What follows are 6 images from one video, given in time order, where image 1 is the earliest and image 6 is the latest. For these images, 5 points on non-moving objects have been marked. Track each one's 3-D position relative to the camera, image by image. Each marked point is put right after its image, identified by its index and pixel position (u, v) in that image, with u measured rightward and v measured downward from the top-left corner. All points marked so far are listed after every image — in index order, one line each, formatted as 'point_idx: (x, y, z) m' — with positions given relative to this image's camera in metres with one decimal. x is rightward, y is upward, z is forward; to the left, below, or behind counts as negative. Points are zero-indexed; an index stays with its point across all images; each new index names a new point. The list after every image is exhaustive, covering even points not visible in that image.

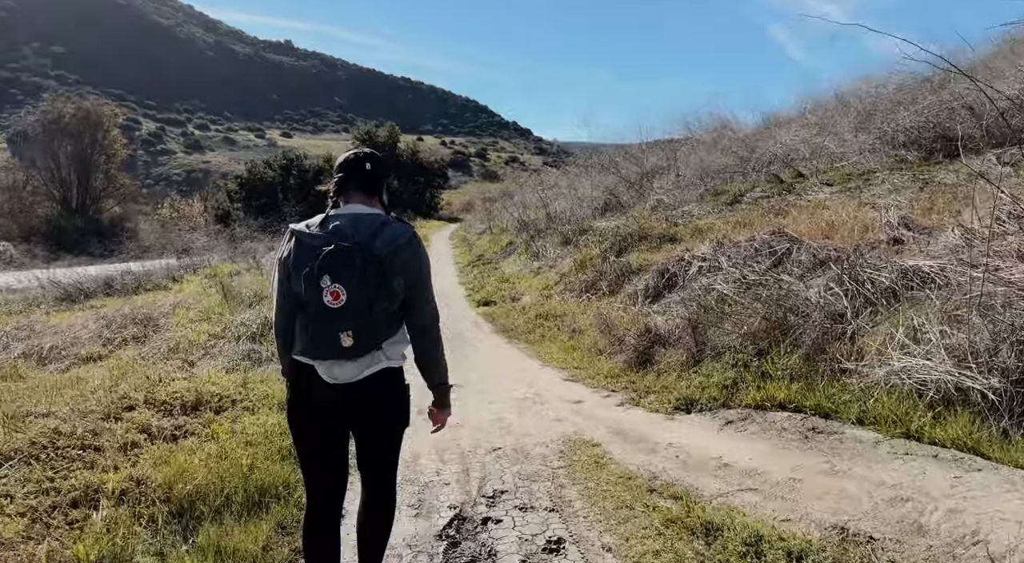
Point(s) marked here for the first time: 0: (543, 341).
0: (+0.4, -0.8, +8.2) m
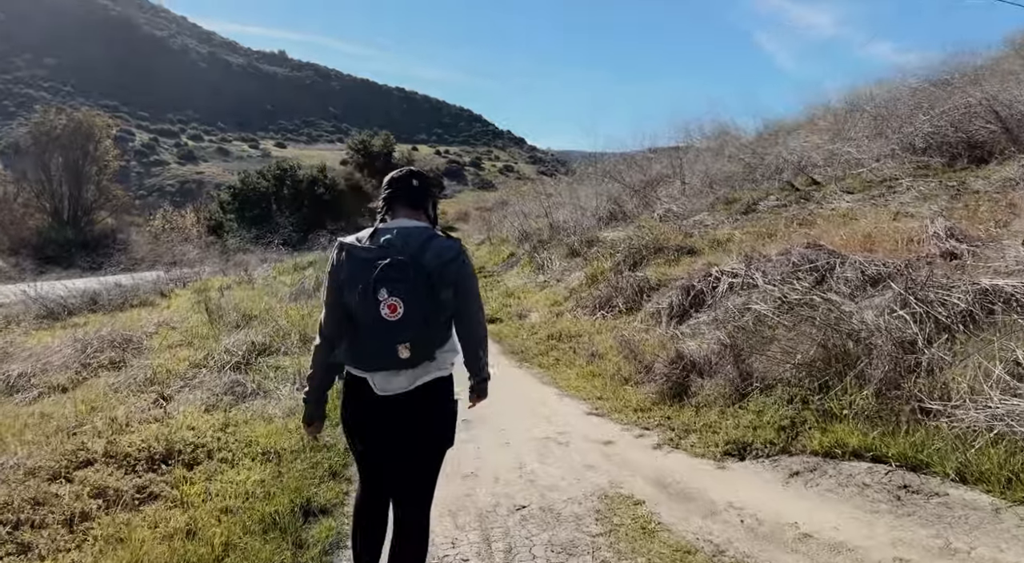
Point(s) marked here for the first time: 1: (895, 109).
0: (+0.5, -1.0, +7.5) m
1: (+9.6, +4.3, +15.8) m
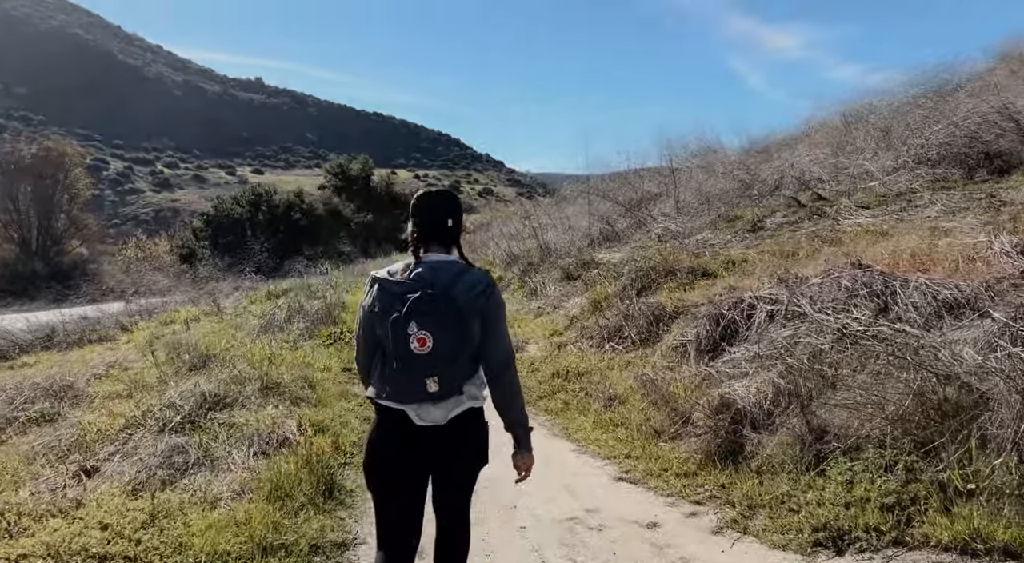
0: (+0.6, -1.3, +6.4) m
1: (+9.2, +3.8, +15.2) m
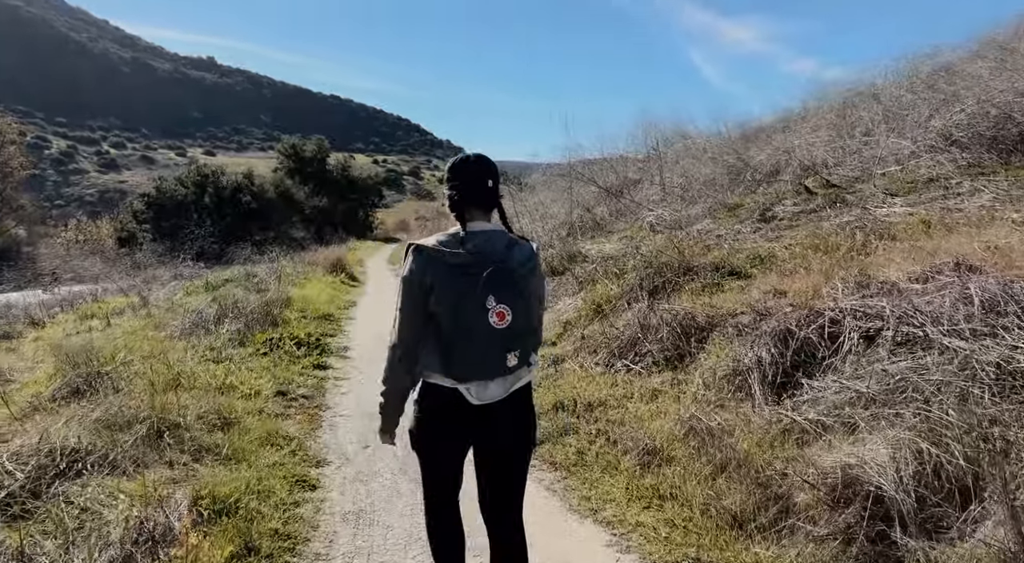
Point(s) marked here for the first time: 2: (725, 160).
0: (+0.5, -1.3, +4.6) m
1: (+8.7, +3.9, +13.8) m
2: (+5.8, +3.3, +17.4) m
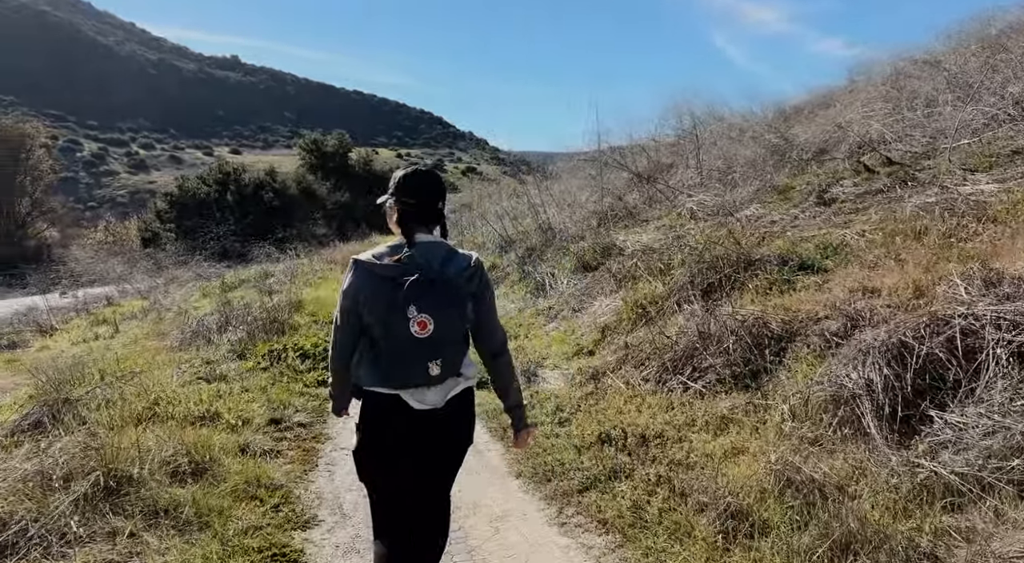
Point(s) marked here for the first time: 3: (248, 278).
0: (+0.8, -1.4, +3.6) m
1: (+9.1, +4.2, +12.4) m
2: (+6.4, +3.6, +16.1) m
3: (-8.1, +0.1, +19.4) m
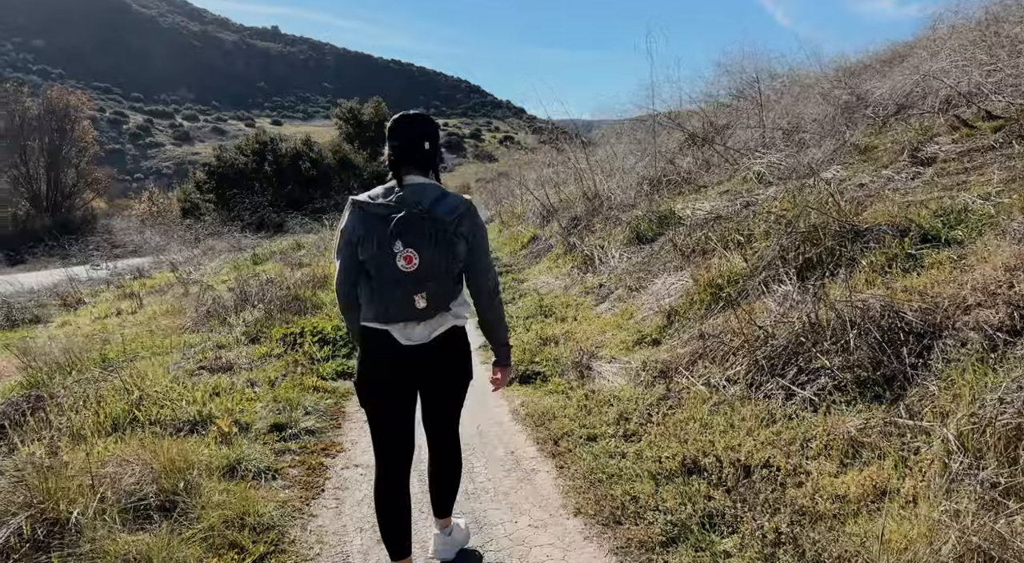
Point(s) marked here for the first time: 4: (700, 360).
0: (+1.0, -1.3, +2.5) m
1: (+9.9, +4.6, +10.5) m
2: (+7.4, +4.2, +14.4) m
3: (-6.9, +0.9, +18.7) m
4: (+1.4, -0.6, +4.8) m
